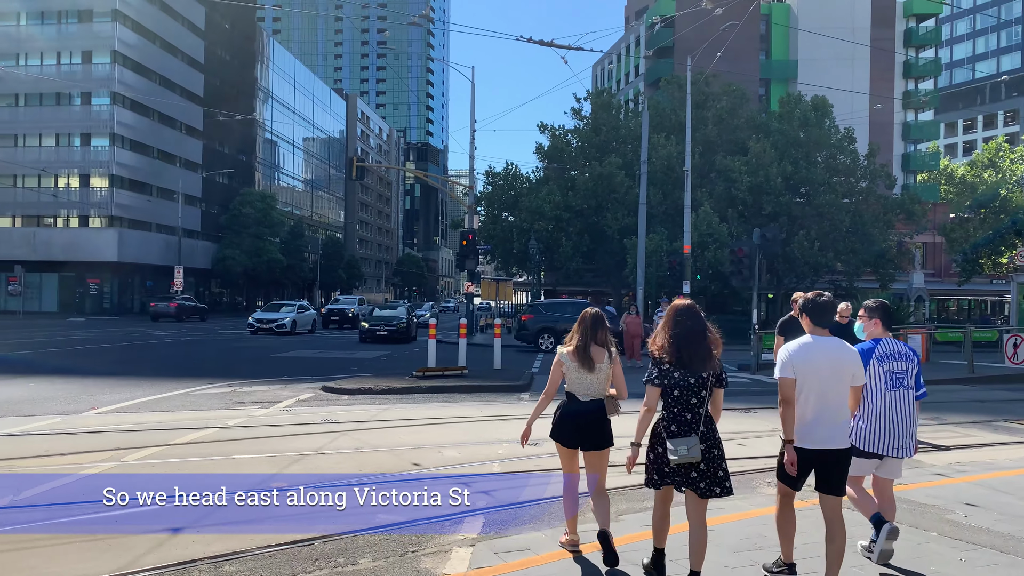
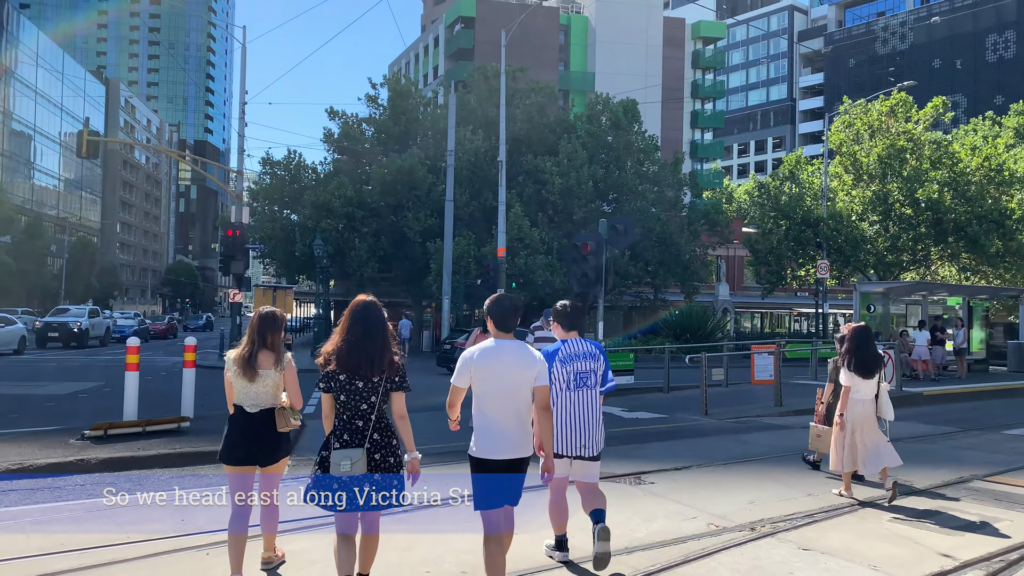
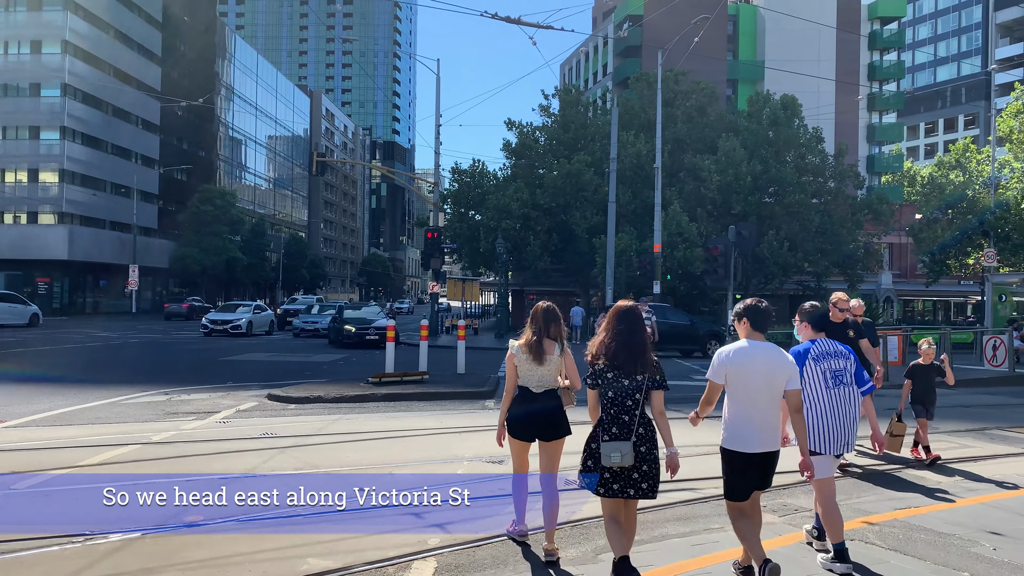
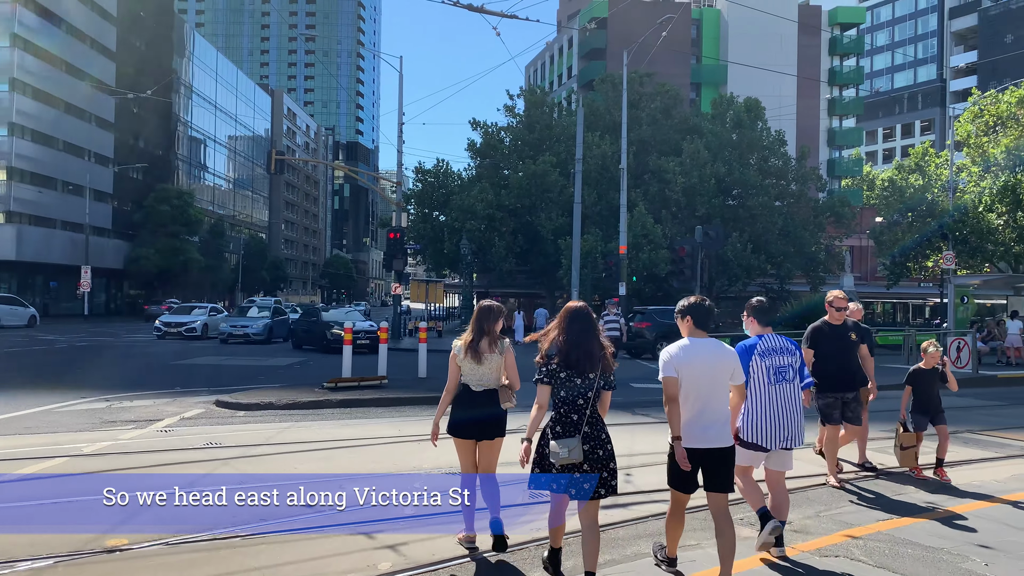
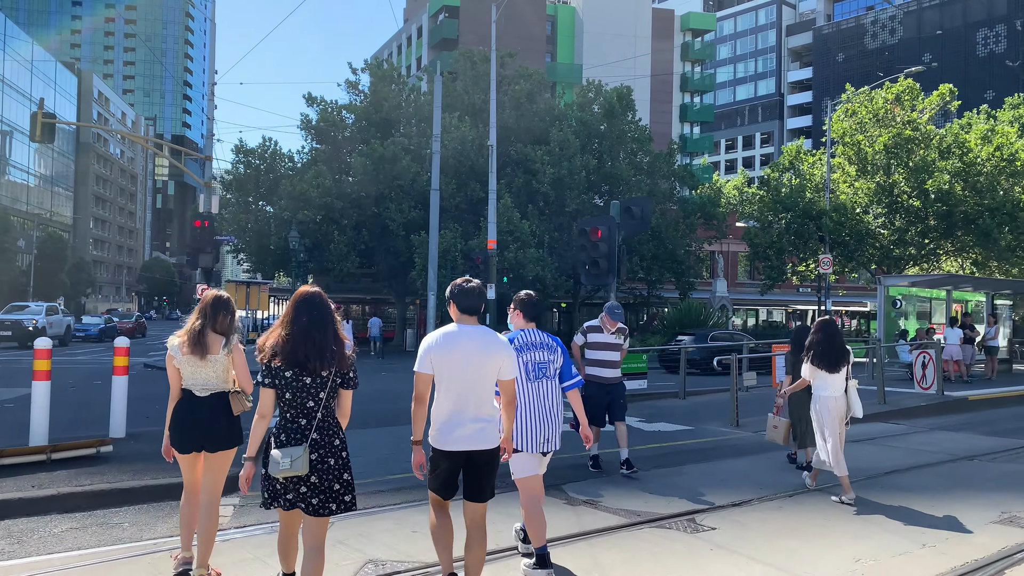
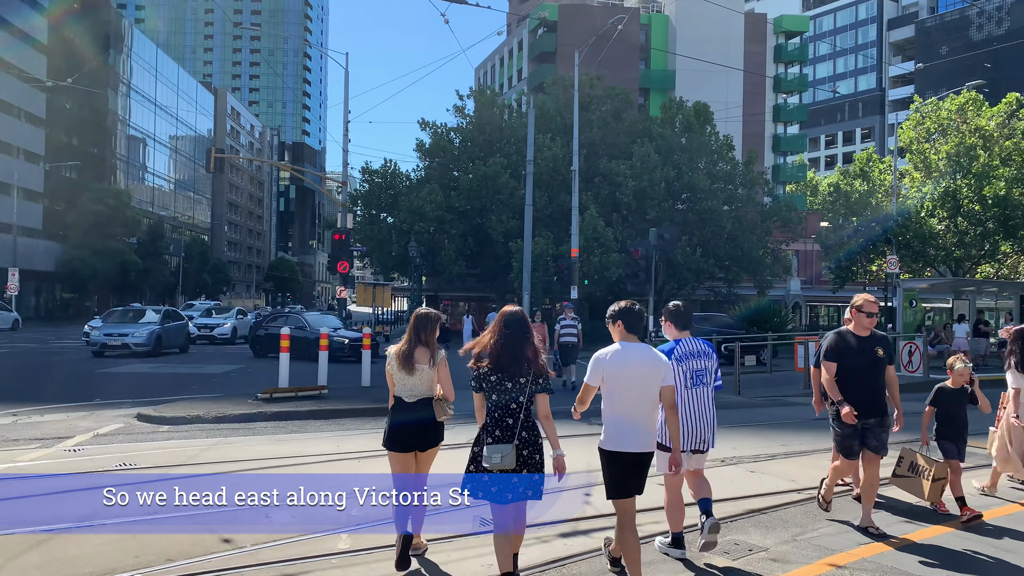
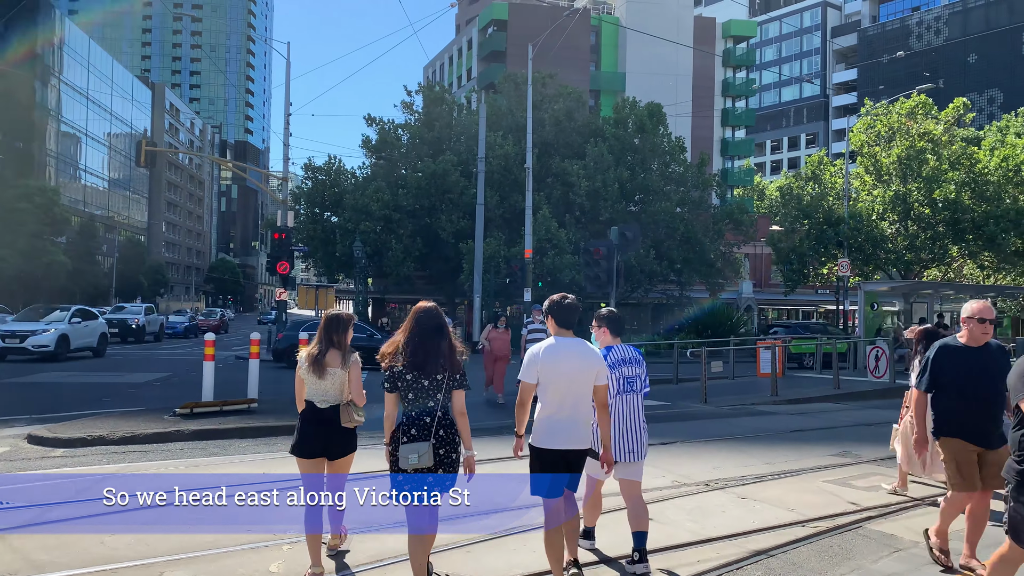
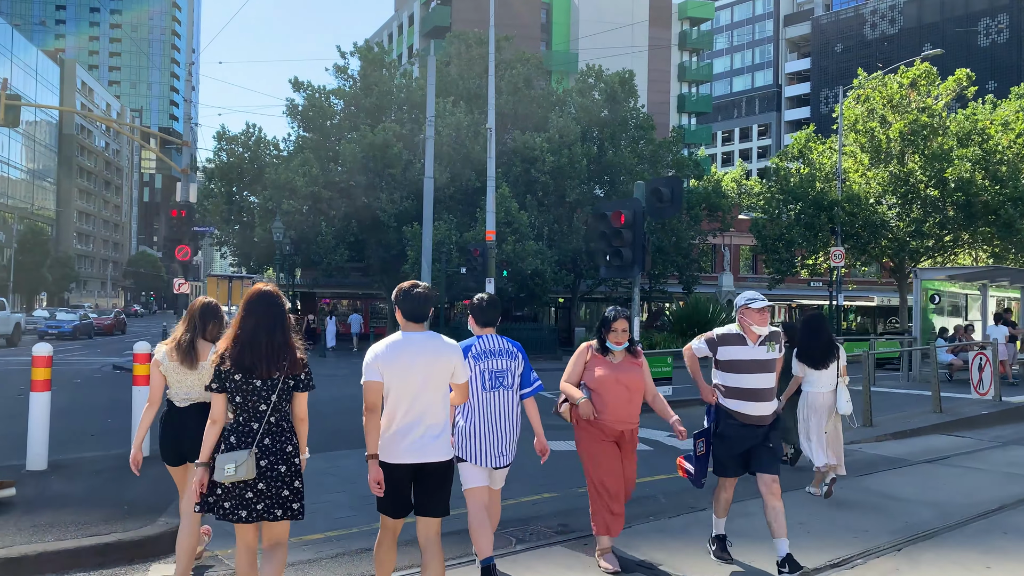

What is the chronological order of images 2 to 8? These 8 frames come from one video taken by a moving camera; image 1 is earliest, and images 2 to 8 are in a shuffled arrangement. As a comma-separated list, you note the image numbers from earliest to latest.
3, 4, 6, 7, 2, 5, 8
